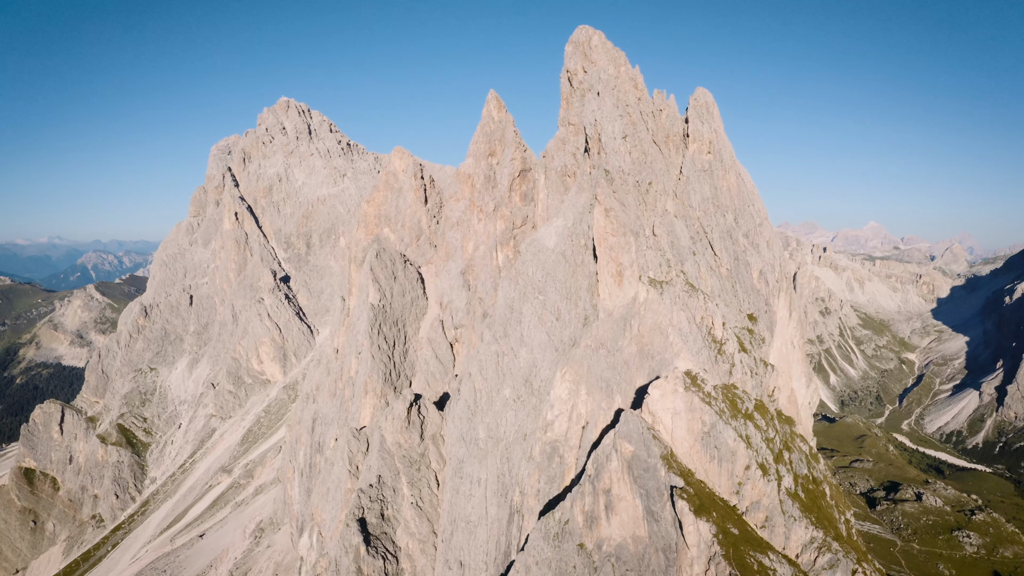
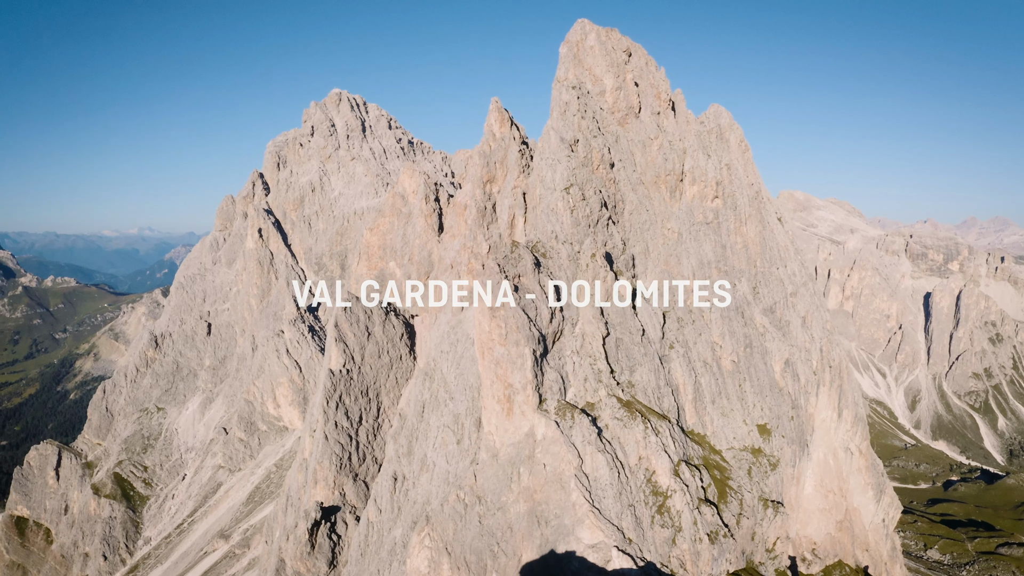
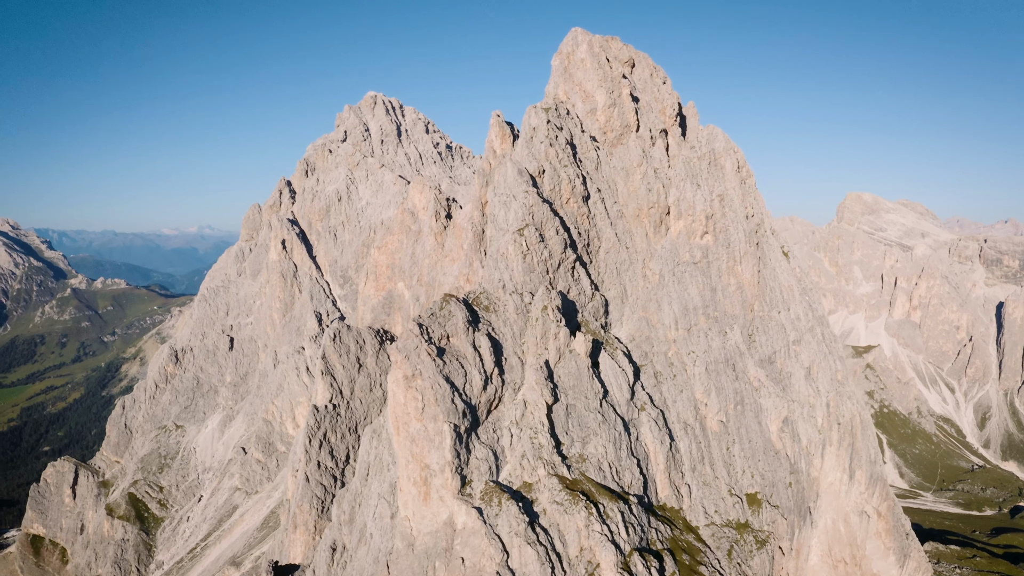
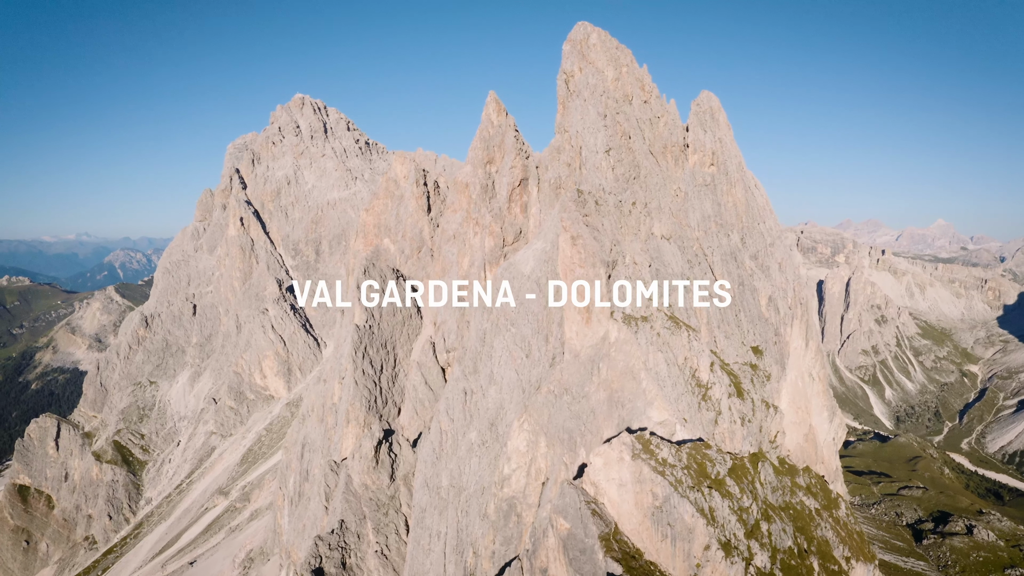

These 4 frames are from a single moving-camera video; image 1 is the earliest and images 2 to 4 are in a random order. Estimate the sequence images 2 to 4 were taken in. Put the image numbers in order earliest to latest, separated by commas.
4, 2, 3
